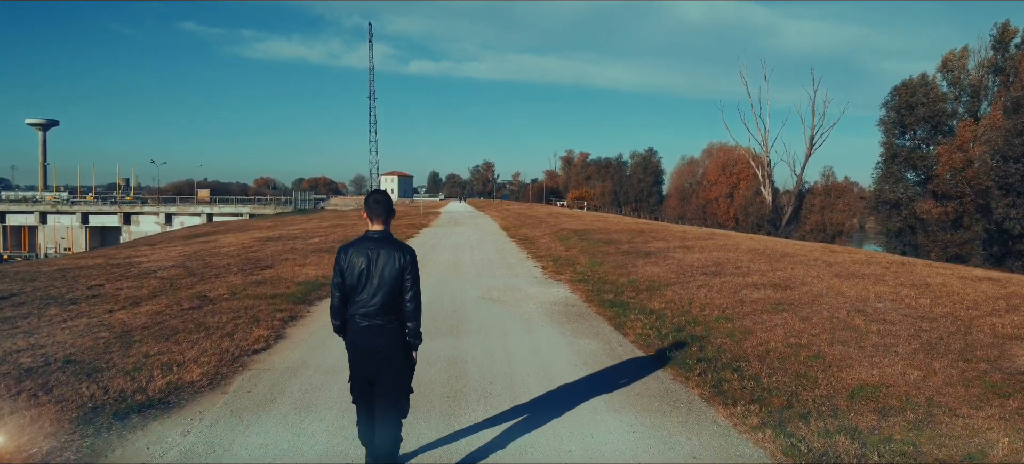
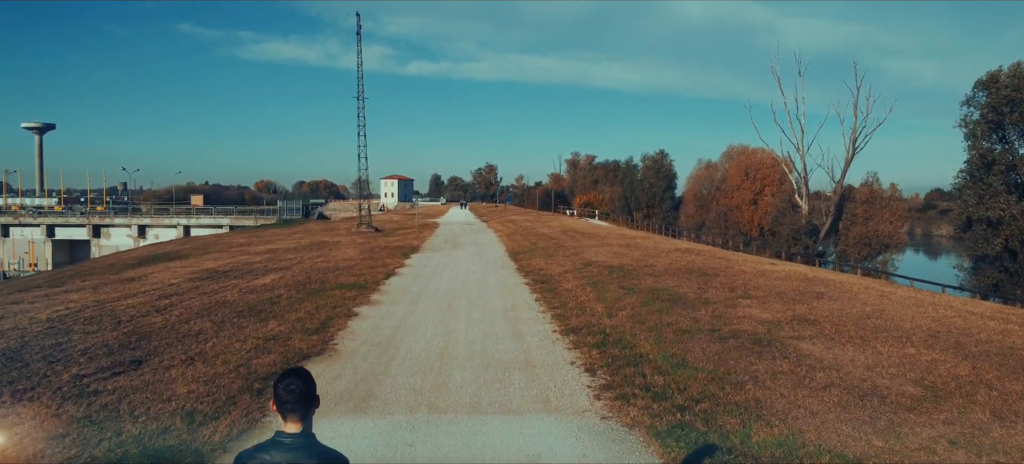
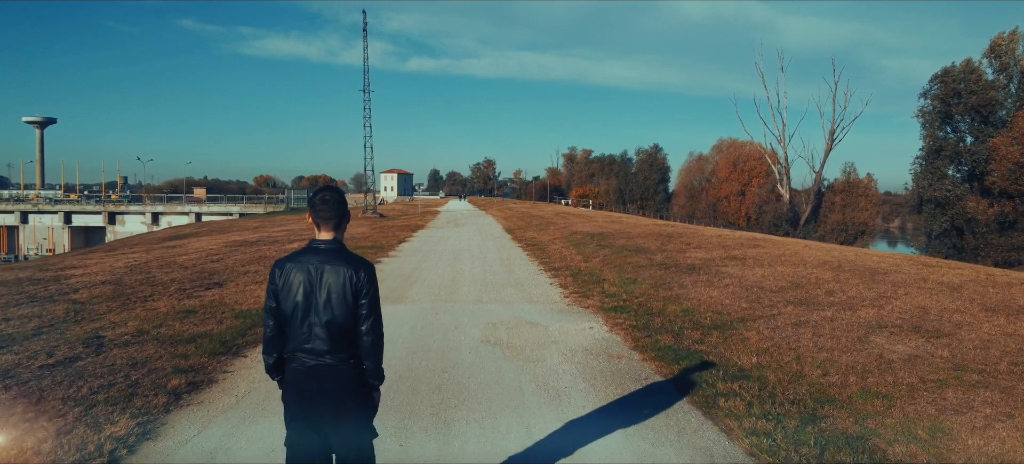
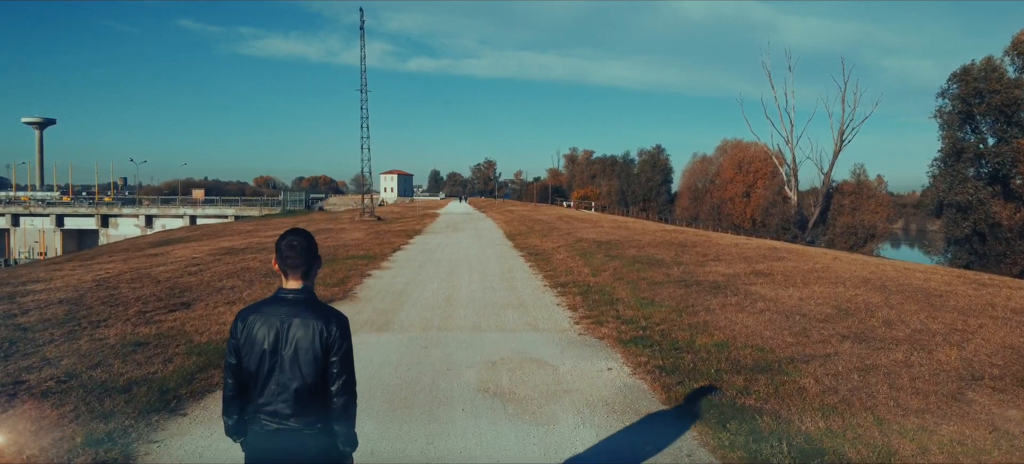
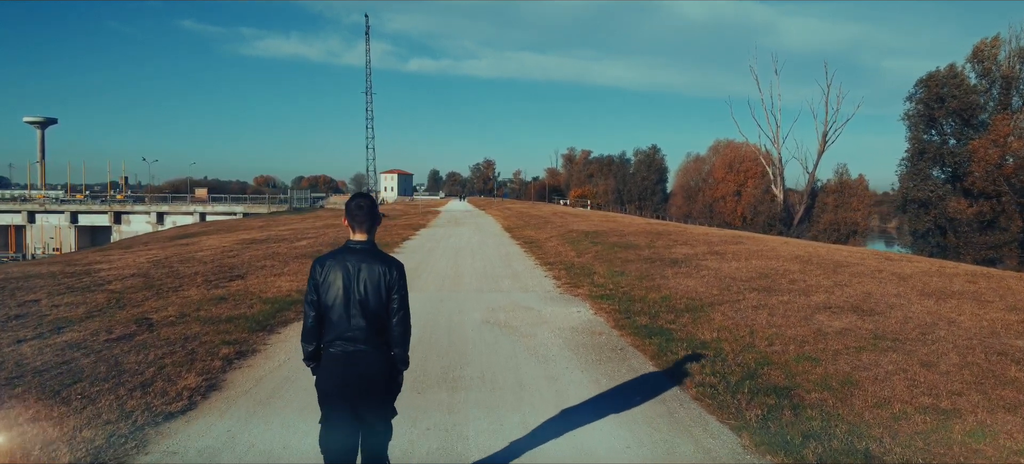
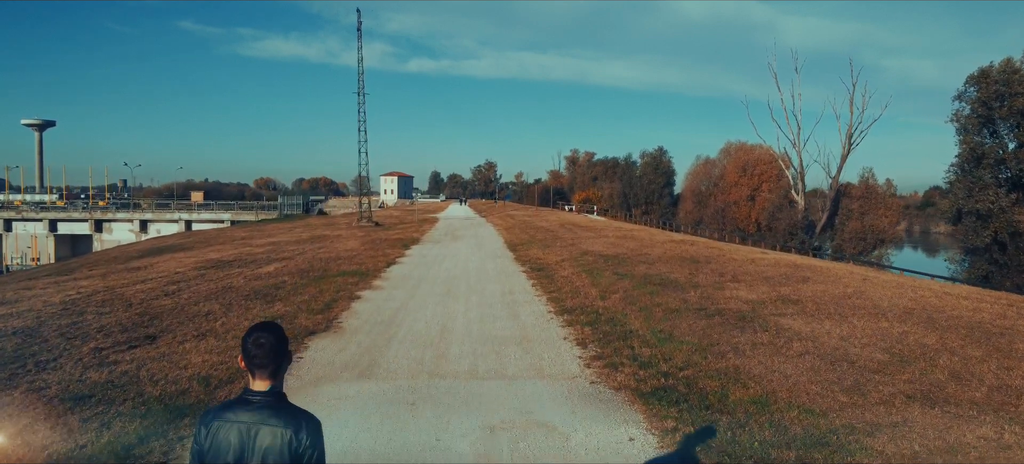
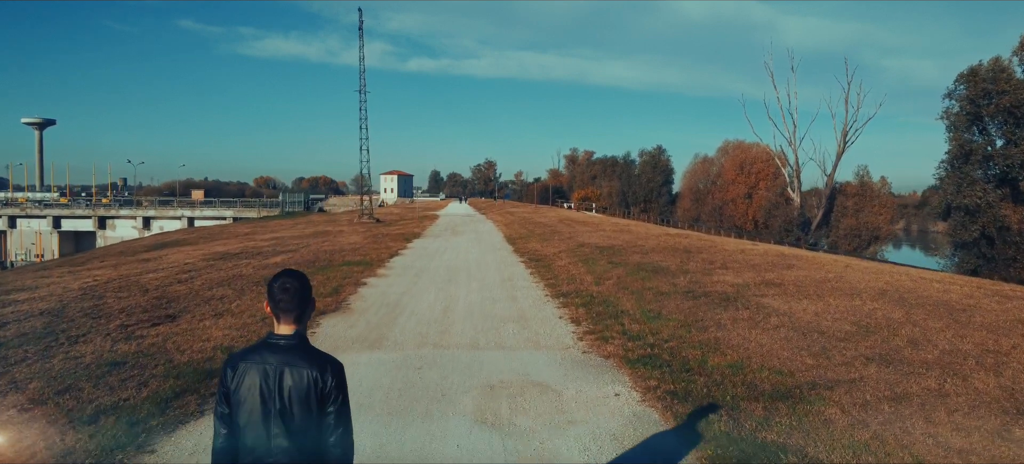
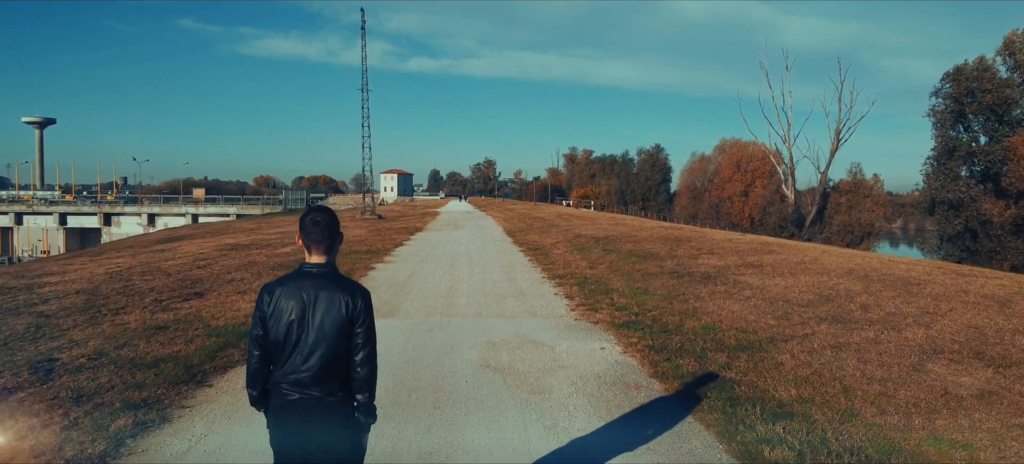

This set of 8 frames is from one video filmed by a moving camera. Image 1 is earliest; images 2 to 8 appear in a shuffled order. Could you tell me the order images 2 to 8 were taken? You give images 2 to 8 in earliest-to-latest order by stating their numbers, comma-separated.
5, 3, 8, 4, 7, 6, 2
